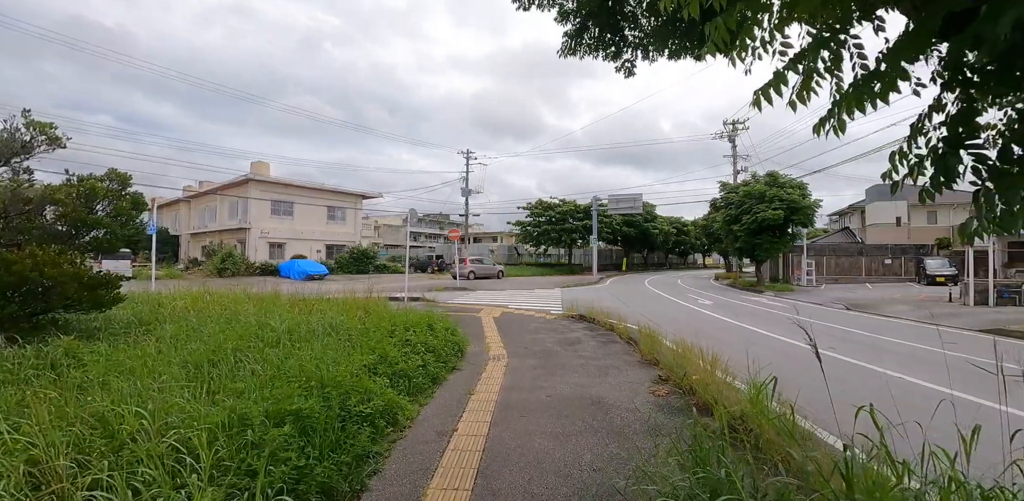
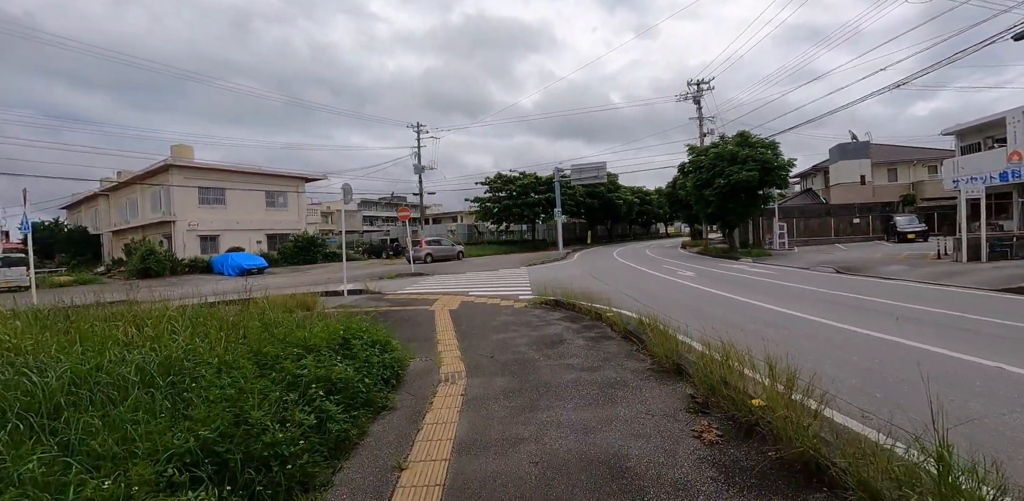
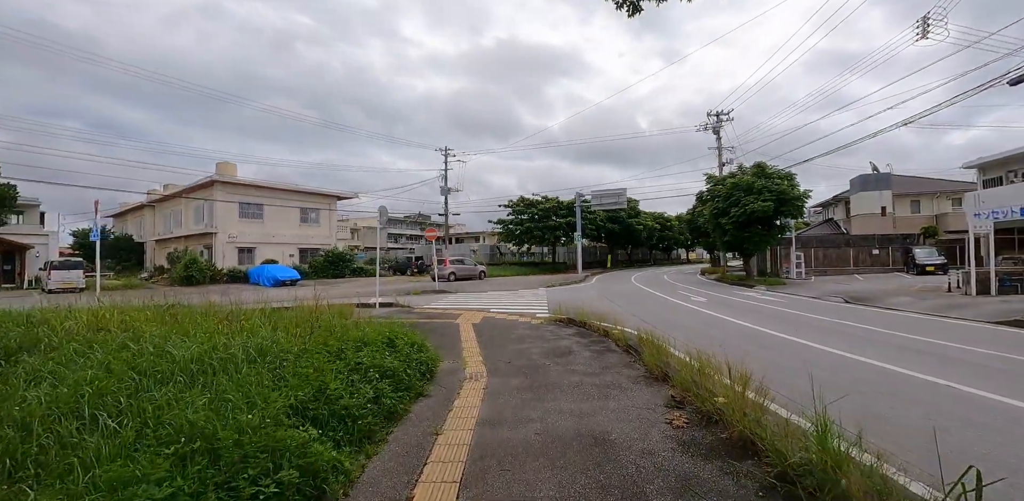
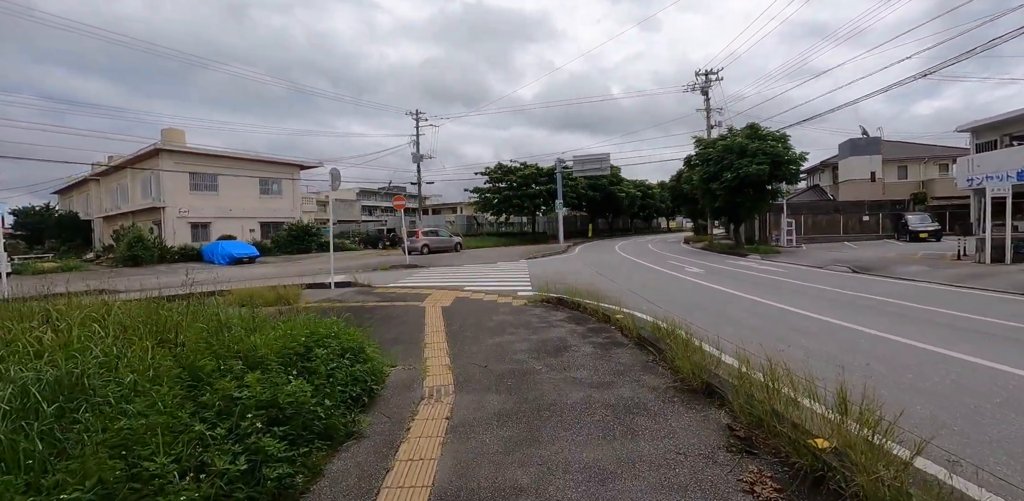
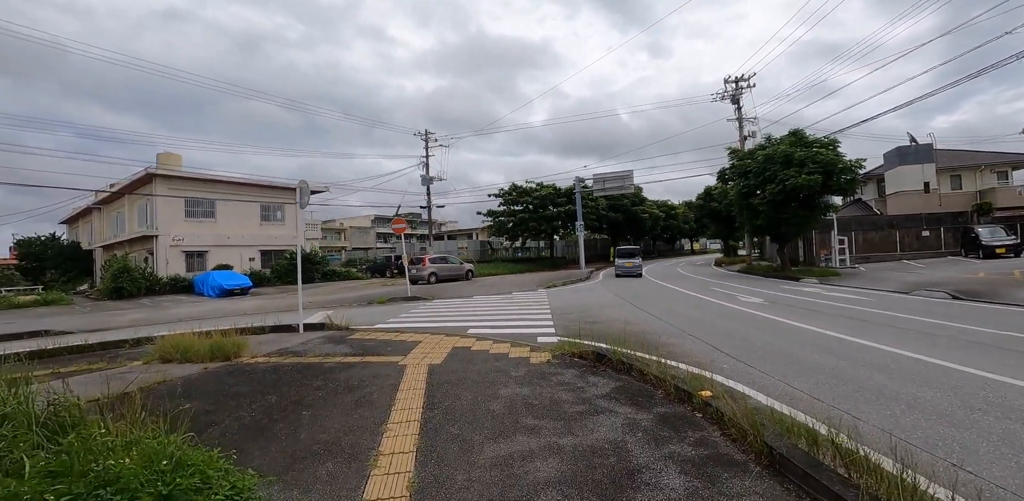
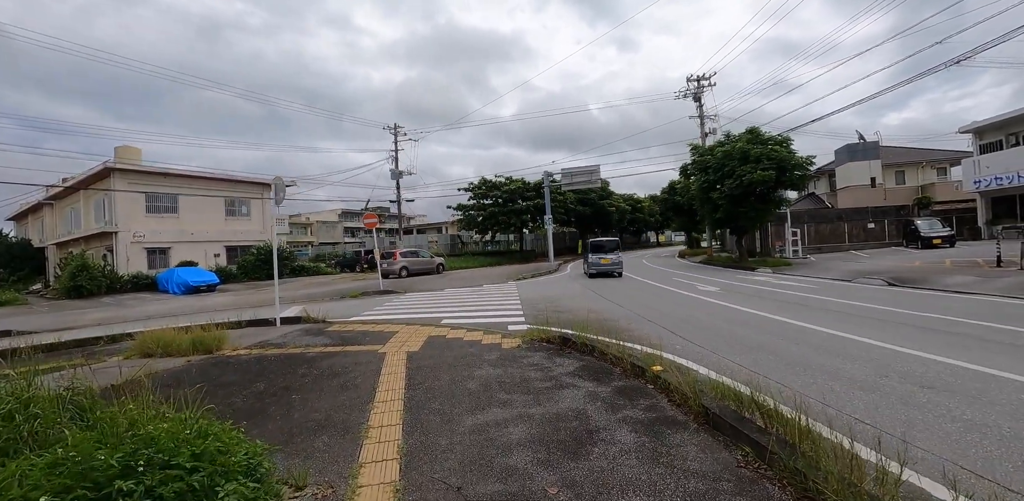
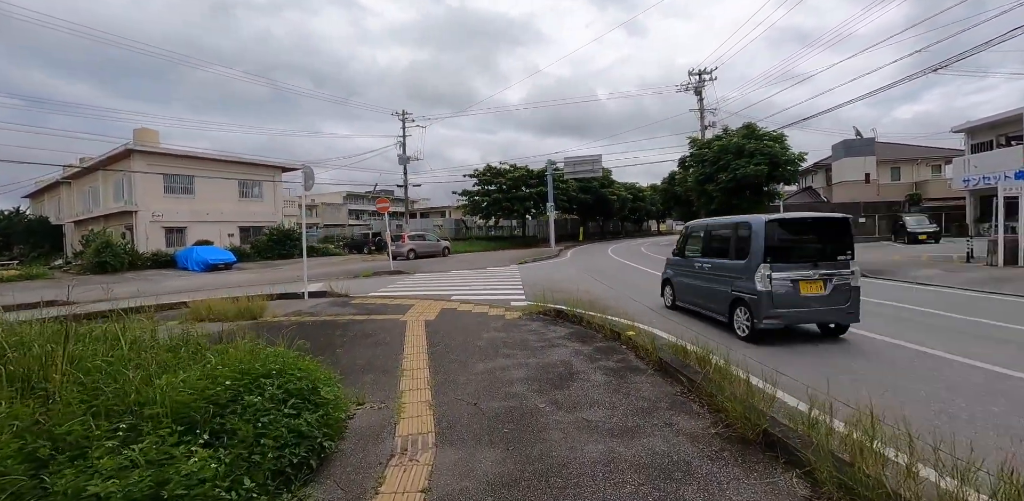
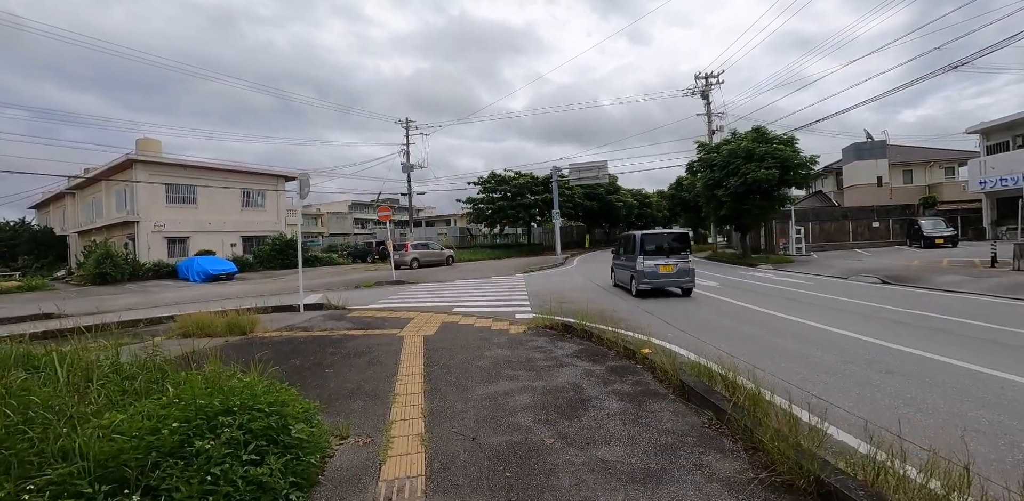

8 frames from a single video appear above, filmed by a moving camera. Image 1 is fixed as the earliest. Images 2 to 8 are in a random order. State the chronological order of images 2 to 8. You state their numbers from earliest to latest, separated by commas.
3, 2, 4, 7, 8, 6, 5
